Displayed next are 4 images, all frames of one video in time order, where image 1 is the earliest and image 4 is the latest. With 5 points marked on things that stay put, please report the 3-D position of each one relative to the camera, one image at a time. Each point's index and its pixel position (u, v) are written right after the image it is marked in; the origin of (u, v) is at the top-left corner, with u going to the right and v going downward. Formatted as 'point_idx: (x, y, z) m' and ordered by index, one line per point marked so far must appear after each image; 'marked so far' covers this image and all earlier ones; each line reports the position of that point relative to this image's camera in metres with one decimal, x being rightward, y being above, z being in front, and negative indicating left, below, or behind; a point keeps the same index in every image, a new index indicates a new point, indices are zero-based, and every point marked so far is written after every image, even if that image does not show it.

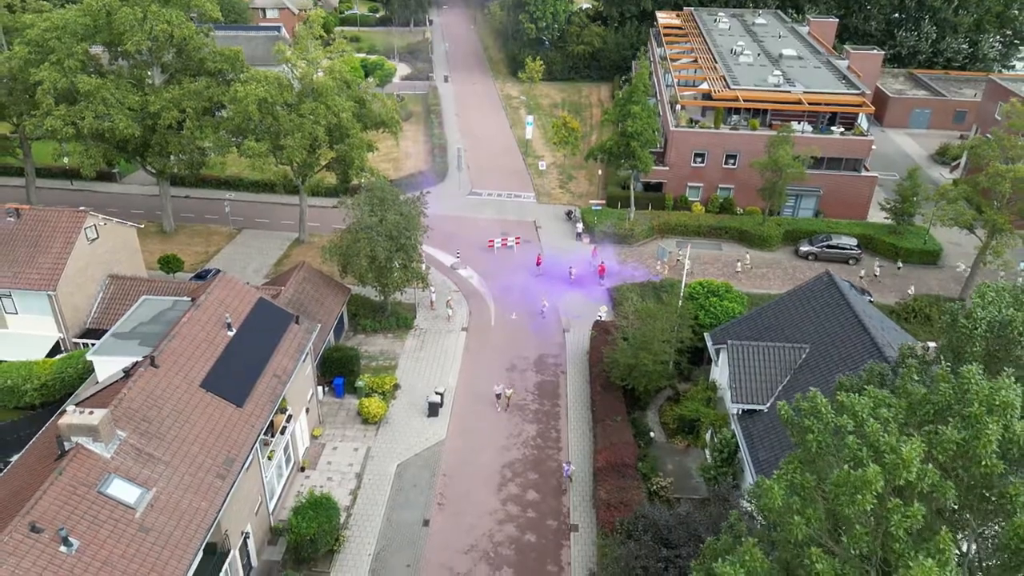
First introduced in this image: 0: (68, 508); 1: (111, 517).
0: (-12.2, -6.0, +18.9) m
1: (-11.3, -6.5, +19.5) m
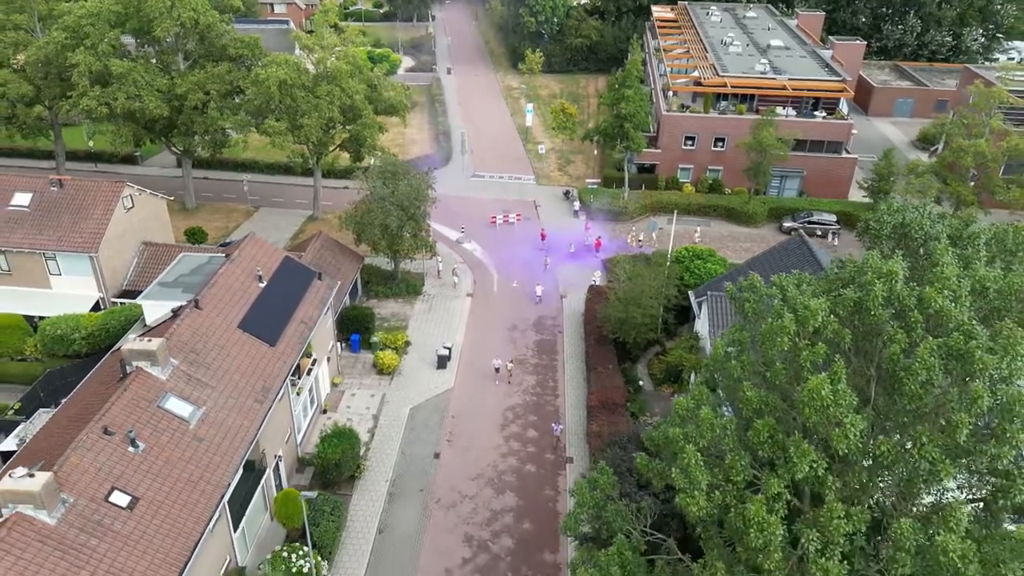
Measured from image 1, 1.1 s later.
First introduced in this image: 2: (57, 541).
0: (-12.1, -4.1, +22.0) m
1: (-11.2, -4.5, +22.6) m
2: (-11.9, -6.7, +18.3) m
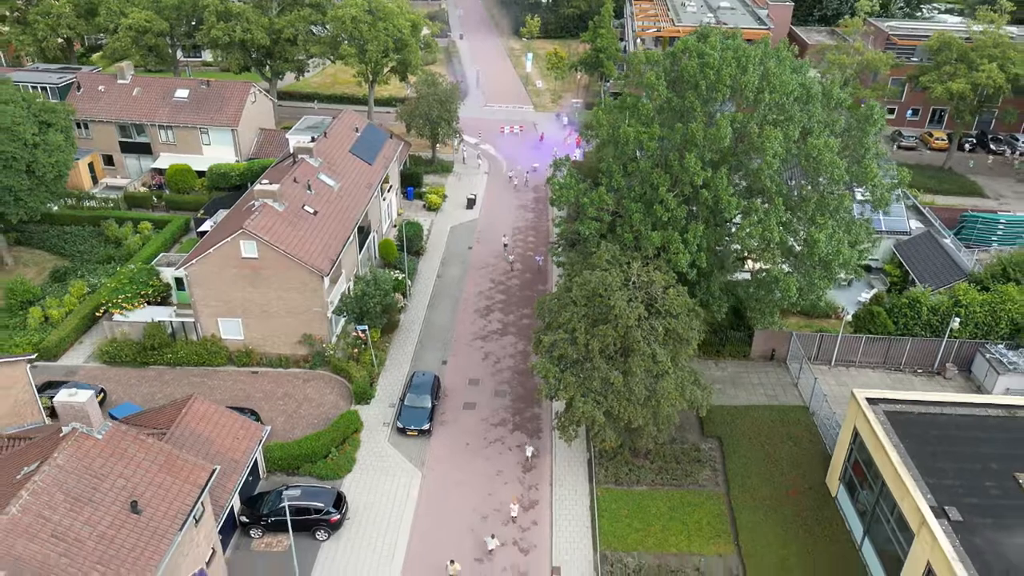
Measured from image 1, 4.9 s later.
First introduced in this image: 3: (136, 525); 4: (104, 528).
0: (-11.6, +6.2, +38.9) m
1: (-10.7, +5.7, +39.5) m
2: (-11.4, +3.6, +35.2) m
3: (-10.8, -6.8, +19.9) m
4: (-11.5, -6.7, +19.4) m
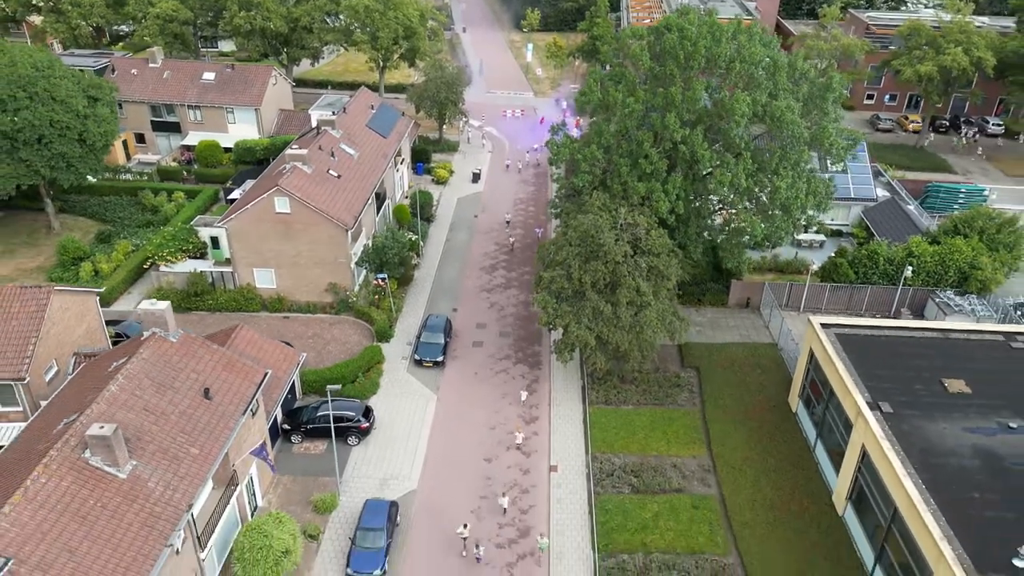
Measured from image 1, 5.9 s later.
0: (-11.4, +8.8, +43.2) m
1: (-10.5, +8.4, +43.8) m
2: (-11.3, +6.2, +39.5) m
3: (-10.6, -4.2, +24.2) m
4: (-11.3, -4.1, +23.7) m
